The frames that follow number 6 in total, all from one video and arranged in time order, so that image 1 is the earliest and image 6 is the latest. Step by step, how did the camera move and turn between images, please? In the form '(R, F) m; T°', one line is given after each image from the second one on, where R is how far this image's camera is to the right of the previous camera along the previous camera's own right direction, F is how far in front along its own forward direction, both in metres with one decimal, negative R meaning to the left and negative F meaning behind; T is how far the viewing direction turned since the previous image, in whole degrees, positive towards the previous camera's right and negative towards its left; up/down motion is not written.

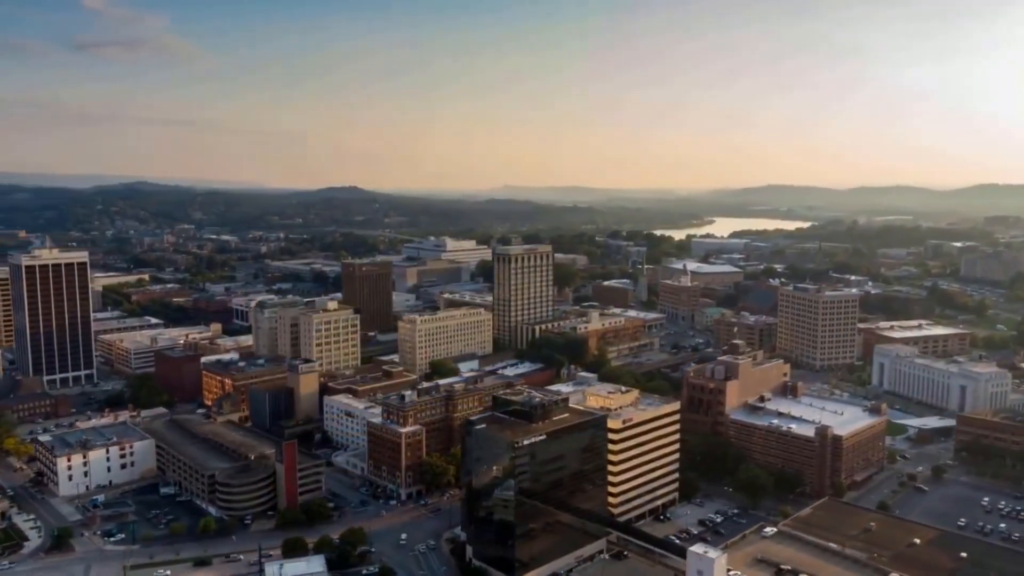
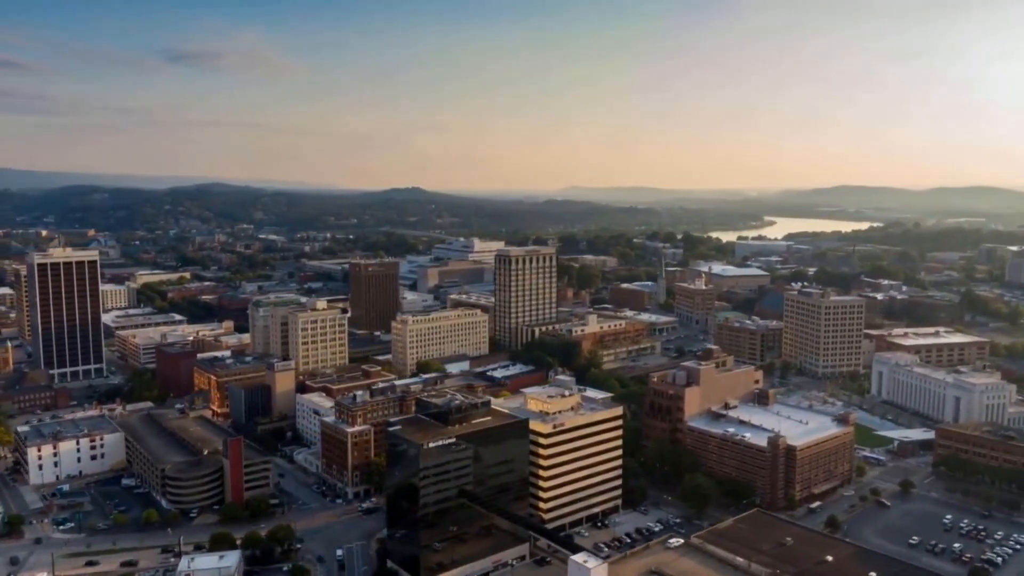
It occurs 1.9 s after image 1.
(+4.6, +0.3) m; -5°
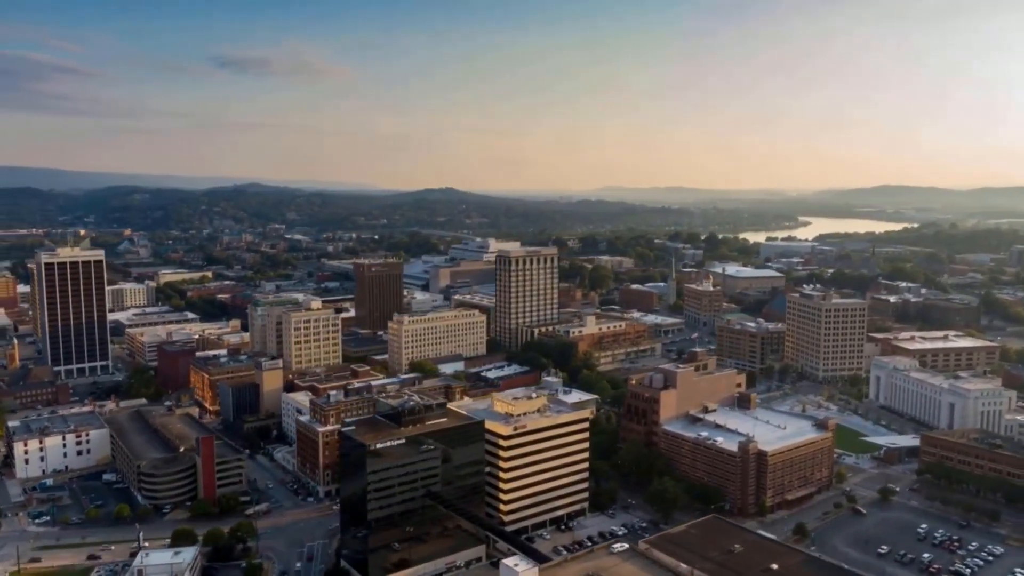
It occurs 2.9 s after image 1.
(+2.5, +0.1) m; -3°
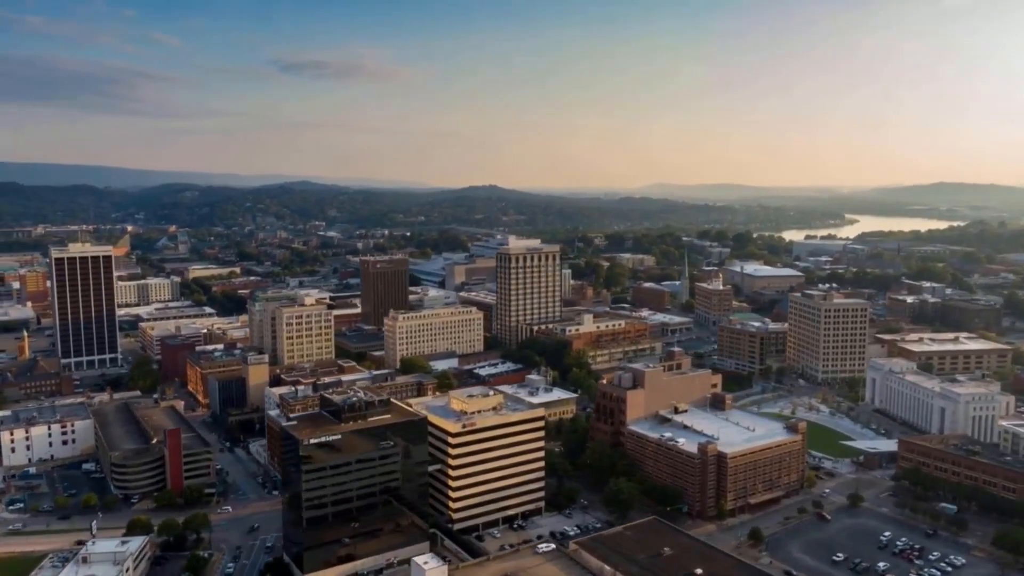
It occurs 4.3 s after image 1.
(+3.3, +0.2) m; -4°
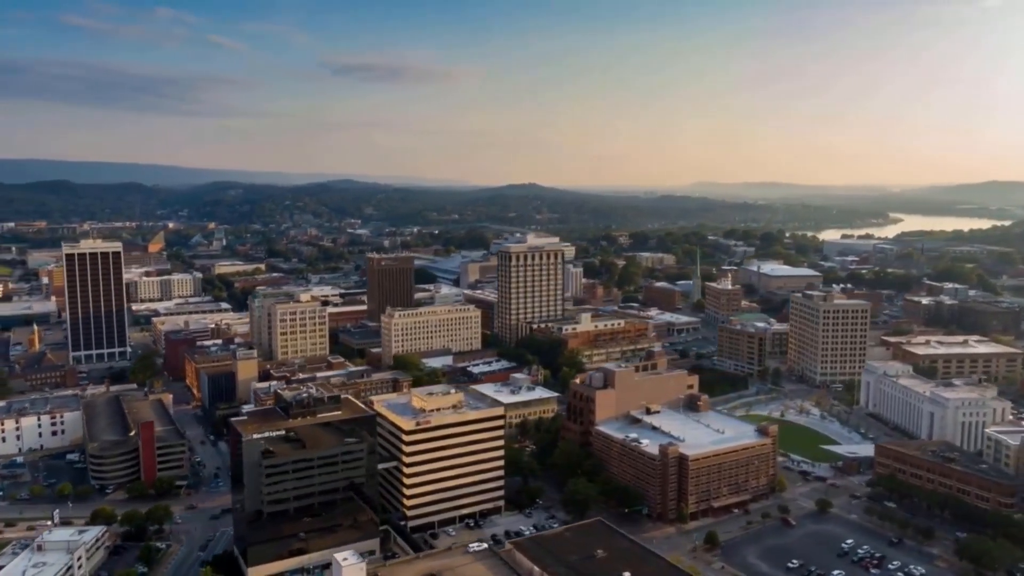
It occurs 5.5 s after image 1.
(+2.9, +0.2) m; -3°
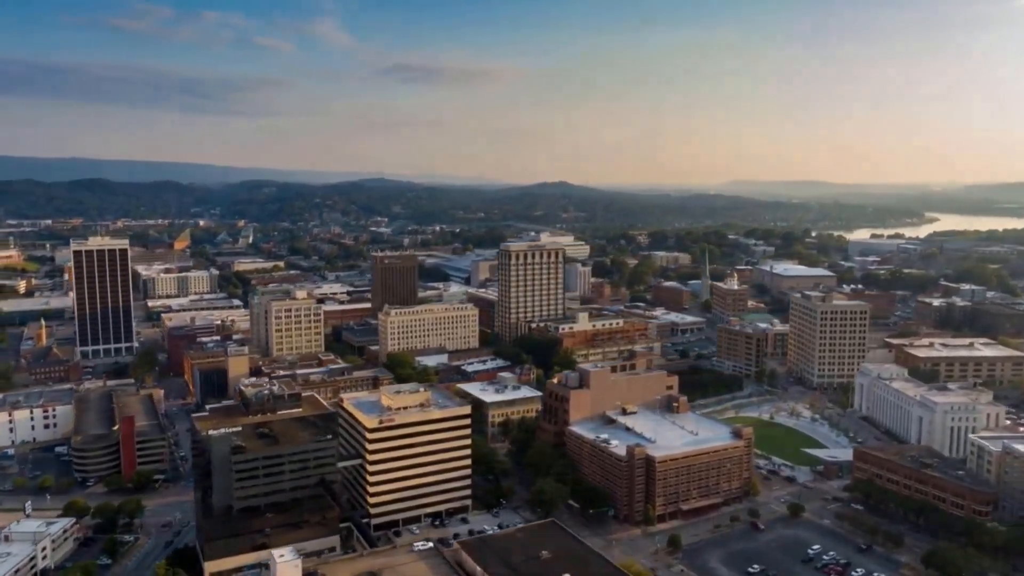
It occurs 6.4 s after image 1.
(+2.3, +0.2) m; -2°
